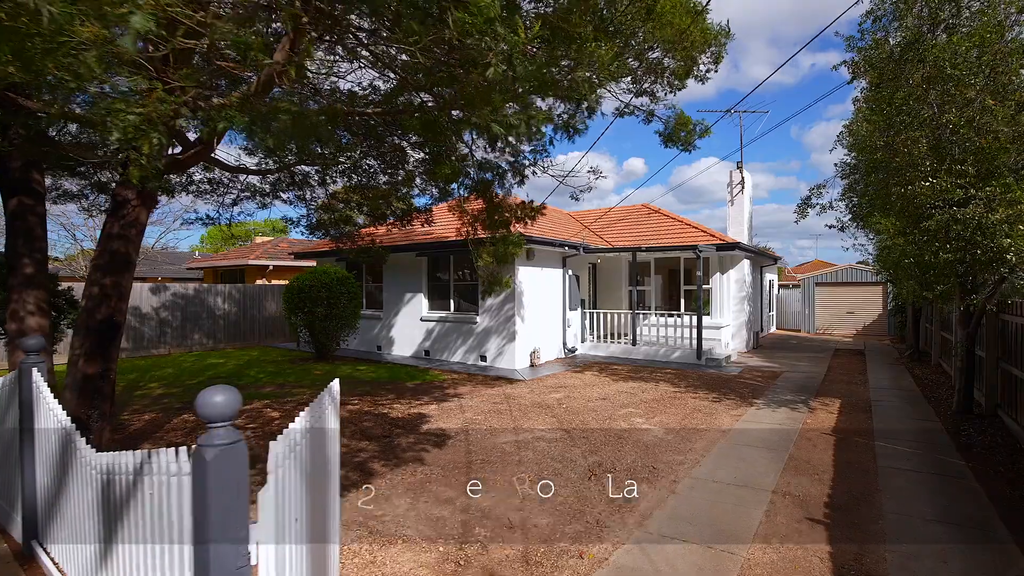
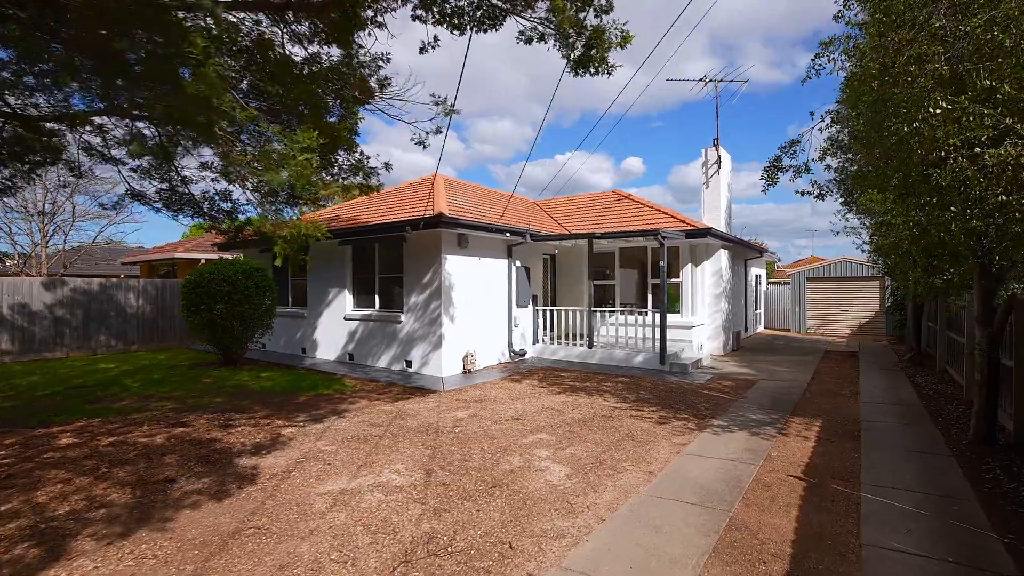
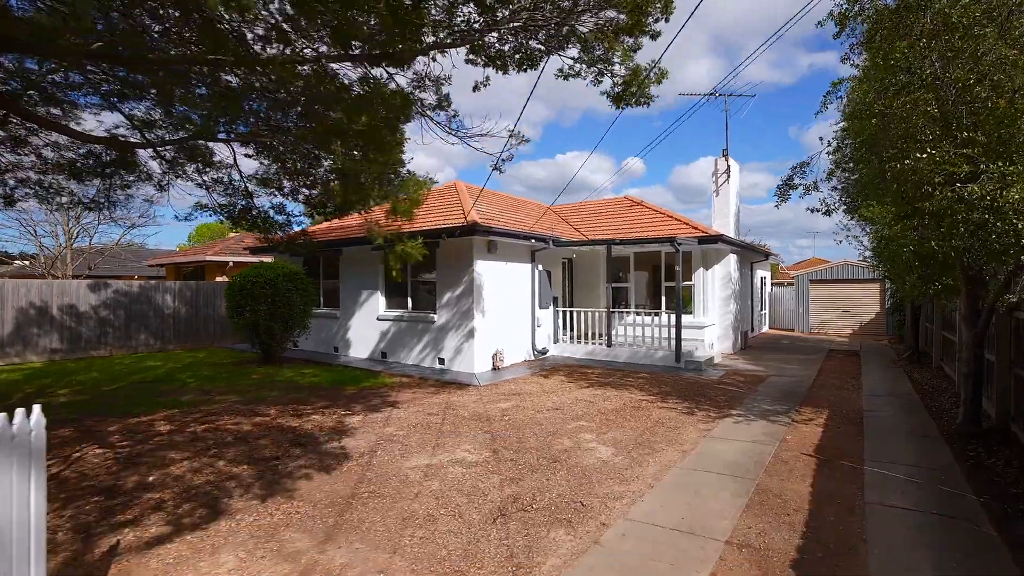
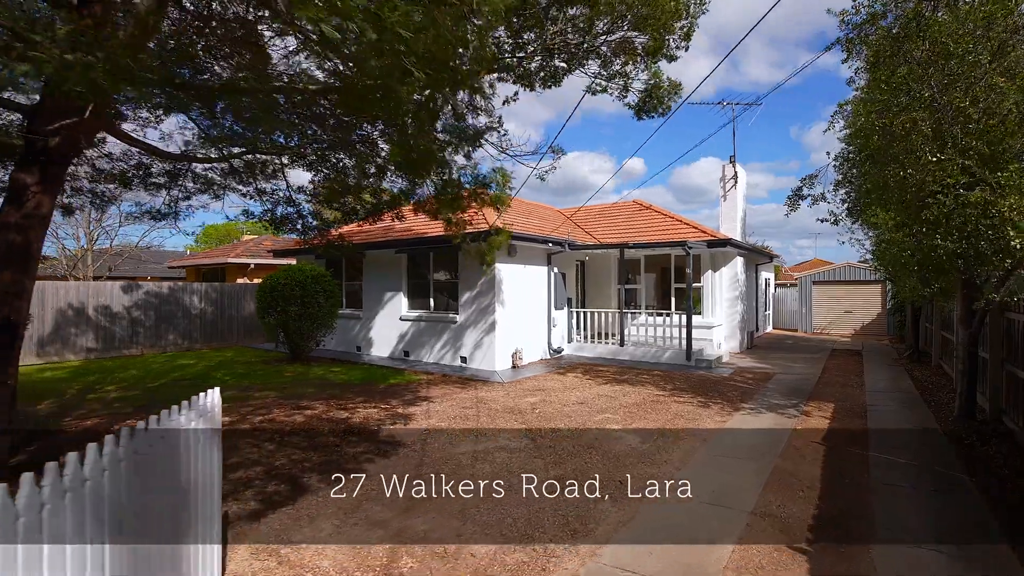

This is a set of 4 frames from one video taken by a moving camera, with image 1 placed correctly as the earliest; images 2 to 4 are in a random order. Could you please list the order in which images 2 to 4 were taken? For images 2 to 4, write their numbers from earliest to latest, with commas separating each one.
4, 3, 2
